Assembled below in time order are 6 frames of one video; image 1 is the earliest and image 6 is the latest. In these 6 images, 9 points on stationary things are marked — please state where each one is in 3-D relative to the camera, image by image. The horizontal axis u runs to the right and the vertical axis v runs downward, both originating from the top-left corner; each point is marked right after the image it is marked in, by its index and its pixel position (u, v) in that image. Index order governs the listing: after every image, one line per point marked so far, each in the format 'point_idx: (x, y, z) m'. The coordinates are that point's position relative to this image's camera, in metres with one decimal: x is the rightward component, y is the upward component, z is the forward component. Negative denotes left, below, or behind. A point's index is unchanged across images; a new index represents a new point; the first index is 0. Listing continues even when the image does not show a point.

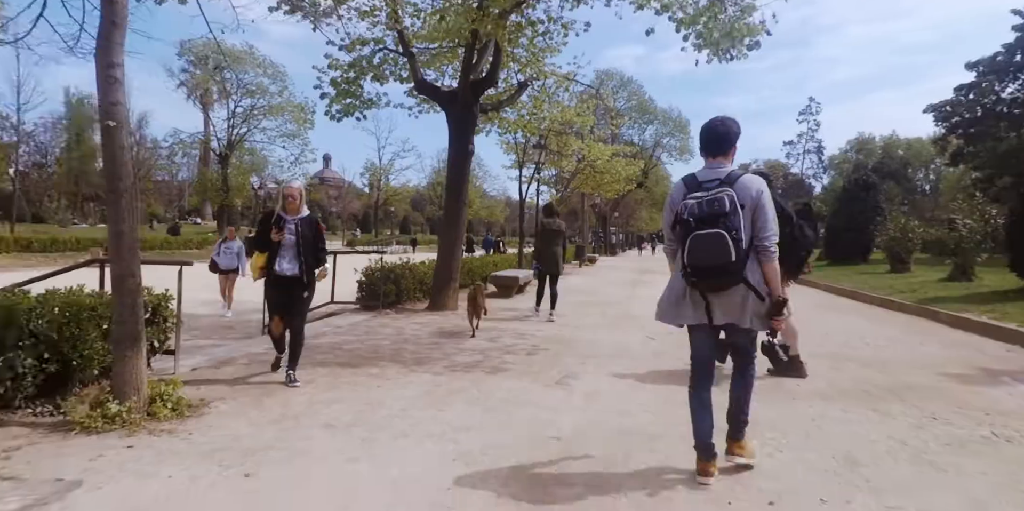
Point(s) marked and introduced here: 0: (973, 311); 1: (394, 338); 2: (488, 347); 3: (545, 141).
0: (+7.0, -0.8, +8.8) m
1: (-1.4, -1.0, +6.8) m
2: (-0.3, -1.1, +6.5) m
3: (+1.1, +3.8, +19.4) m
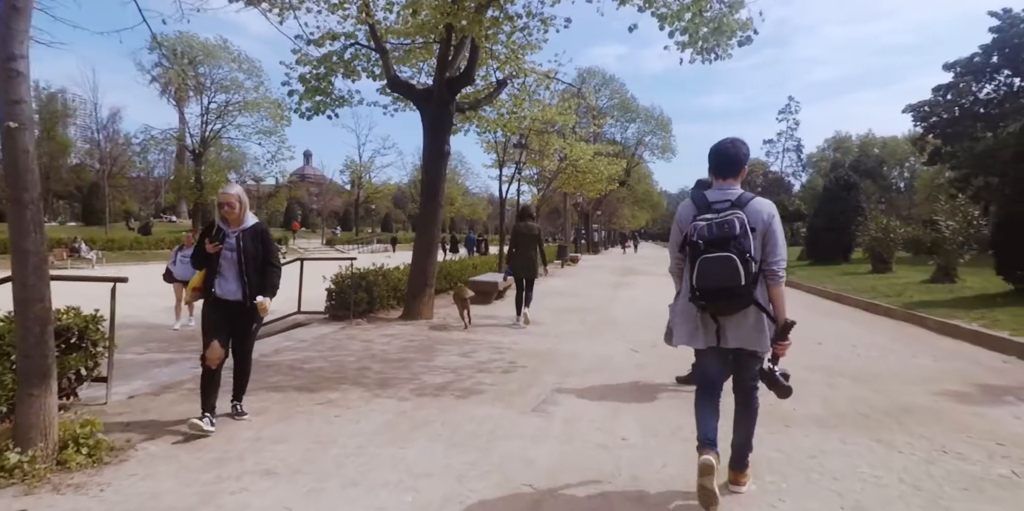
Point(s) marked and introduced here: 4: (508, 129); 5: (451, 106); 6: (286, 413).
0: (+6.7, -0.9, +8.6) m
1: (-1.7, -1.1, +6.4) m
2: (-0.5, -1.2, +6.1) m
3: (+0.4, +3.8, +19.0) m
4: (-0.1, +3.0, +13.8) m
5: (-1.0, +2.5, +9.5) m
6: (-1.7, -1.2, +4.3) m
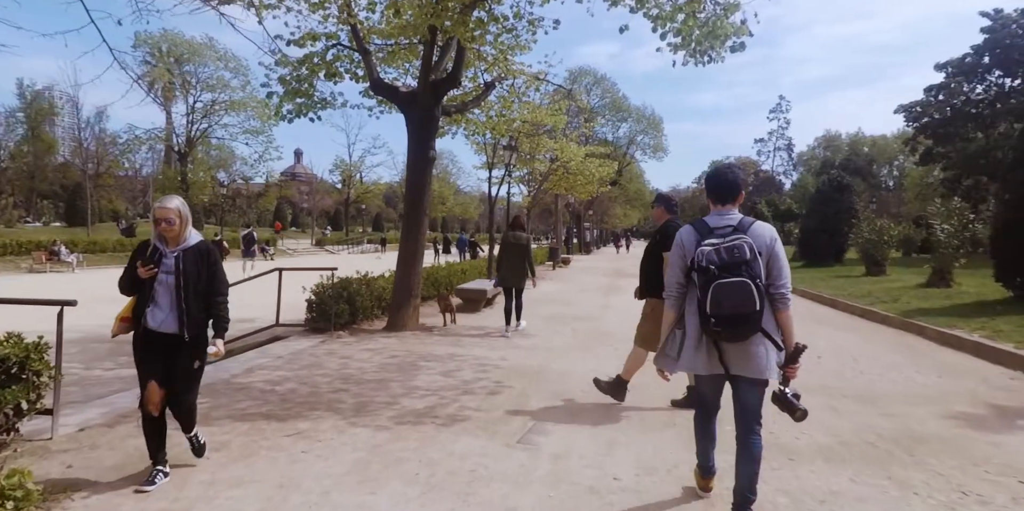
0: (+6.5, -1.0, +8.4) m
1: (-1.8, -1.3, +6.0) m
2: (-0.7, -1.3, +5.8) m
3: (+0.1, +3.7, +18.7) m
4: (-0.3, +2.9, +13.4) m
5: (-1.2, +2.3, +9.2) m
6: (-1.8, -1.3, +3.9) m
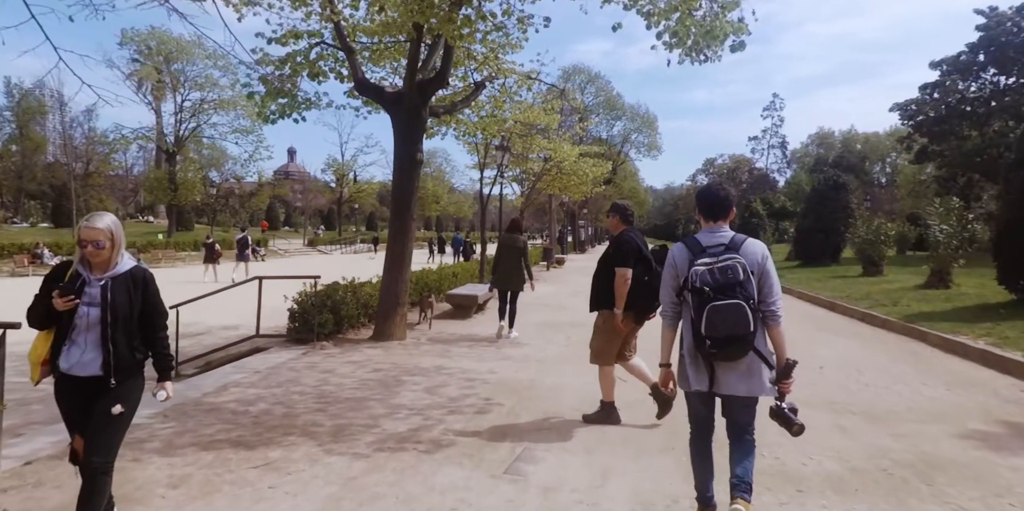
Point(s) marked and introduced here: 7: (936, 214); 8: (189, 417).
0: (+6.4, -1.1, +8.1) m
1: (-1.9, -1.4, +5.7) m
2: (-0.8, -1.4, +5.4) m
3: (-0.1, +3.6, +18.4) m
4: (-0.5, +2.8, +13.1) m
5: (-1.4, +2.2, +8.9) m
6: (-1.9, -1.4, +3.6) m
7: (+11.0, +1.1, +15.0) m
8: (-2.8, -1.4, +5.0) m
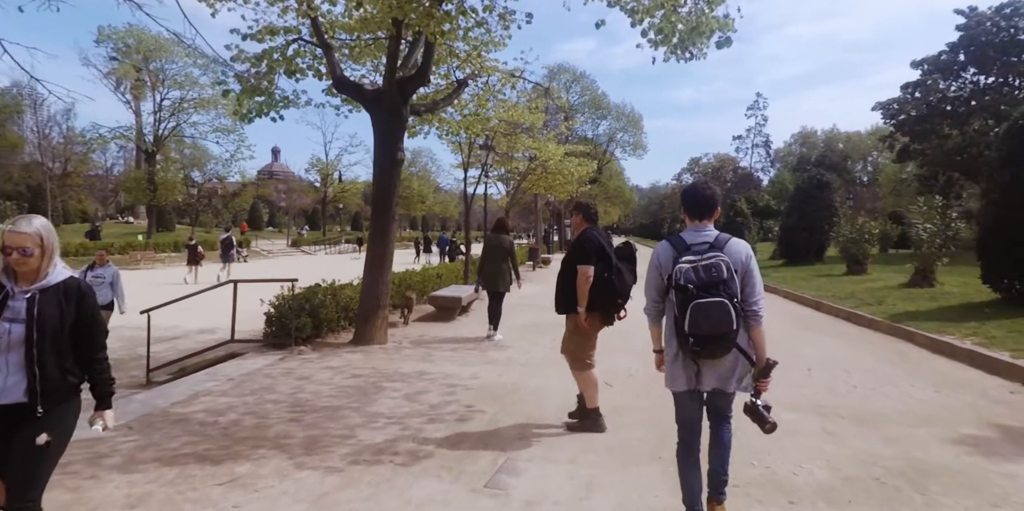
0: (+6.1, -1.1, +8.1) m
1: (-2.1, -1.4, +5.5) m
2: (-0.9, -1.4, +5.3) m
3: (-0.6, +3.6, +18.2) m
4: (-0.9, +2.8, +12.9) m
5: (-1.6, +2.2, +8.7) m
6: (-2.0, -1.5, +3.4) m
7: (+10.6, +1.1, +15.1) m
8: (-2.9, -1.4, +4.8) m
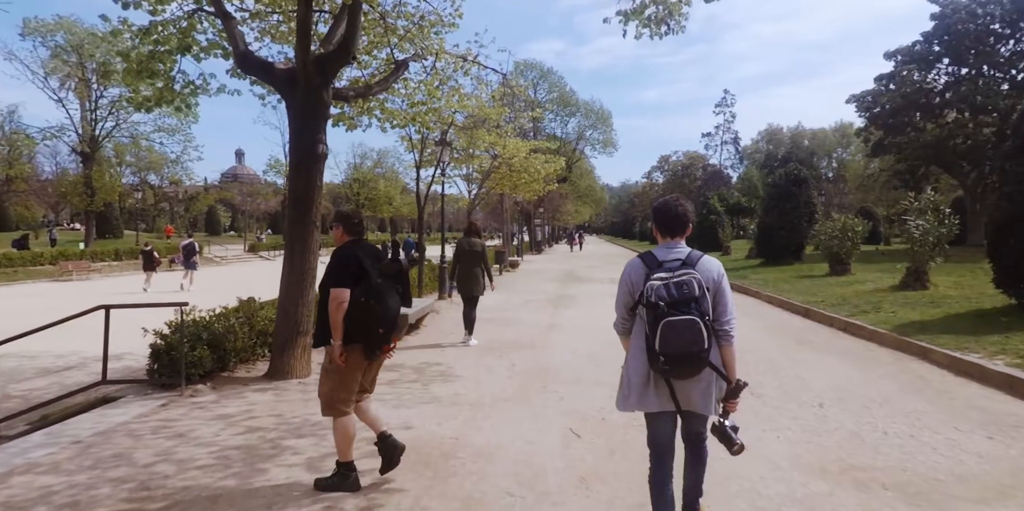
0: (+5.5, -1.1, +6.9) m
1: (-2.6, -1.6, +4.0) m
2: (-1.4, -1.6, +3.8) m
3: (-1.8, +3.4, +16.7) m
4: (-1.8, +2.6, +11.4) m
5: (-2.3, +2.0, +7.1) m
6: (-2.4, -1.6, +1.9) m
7: (+9.6, +1.2, +14.1) m
8: (-3.4, -1.6, +3.2) m
